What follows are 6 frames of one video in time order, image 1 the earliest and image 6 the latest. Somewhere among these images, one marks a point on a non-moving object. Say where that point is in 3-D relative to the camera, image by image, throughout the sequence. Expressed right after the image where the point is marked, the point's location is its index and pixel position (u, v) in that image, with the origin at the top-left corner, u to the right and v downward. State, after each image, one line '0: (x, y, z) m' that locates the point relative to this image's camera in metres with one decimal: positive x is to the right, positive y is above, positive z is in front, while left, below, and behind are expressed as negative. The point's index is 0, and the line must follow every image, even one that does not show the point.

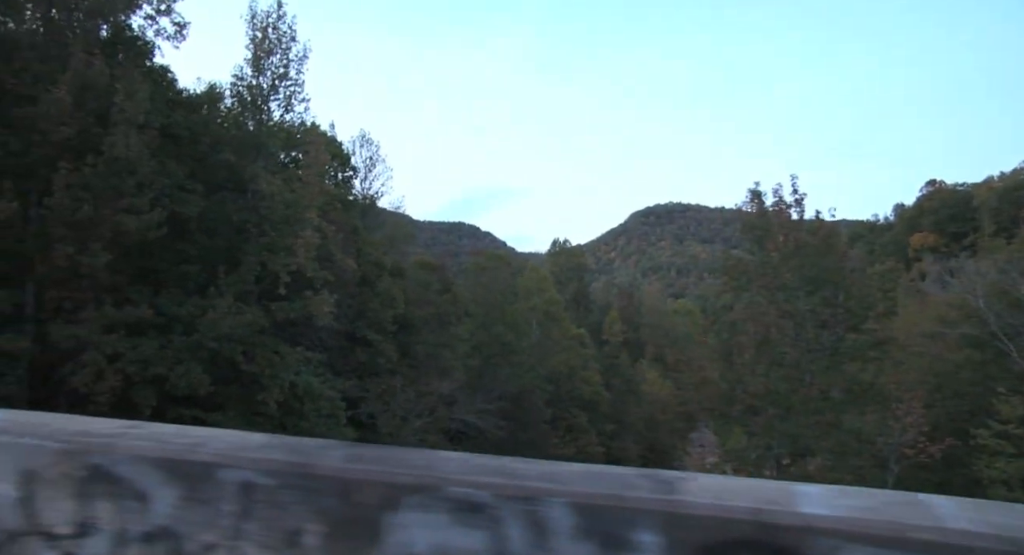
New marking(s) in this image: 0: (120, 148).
0: (-11.2, +3.7, +18.4) m
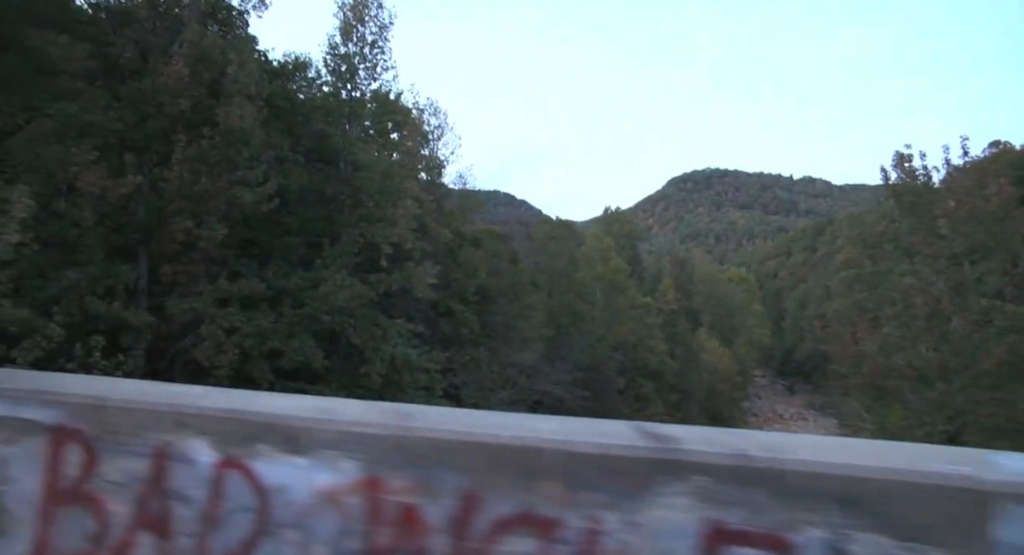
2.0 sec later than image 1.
0: (-7.8, +4.5, +18.2) m
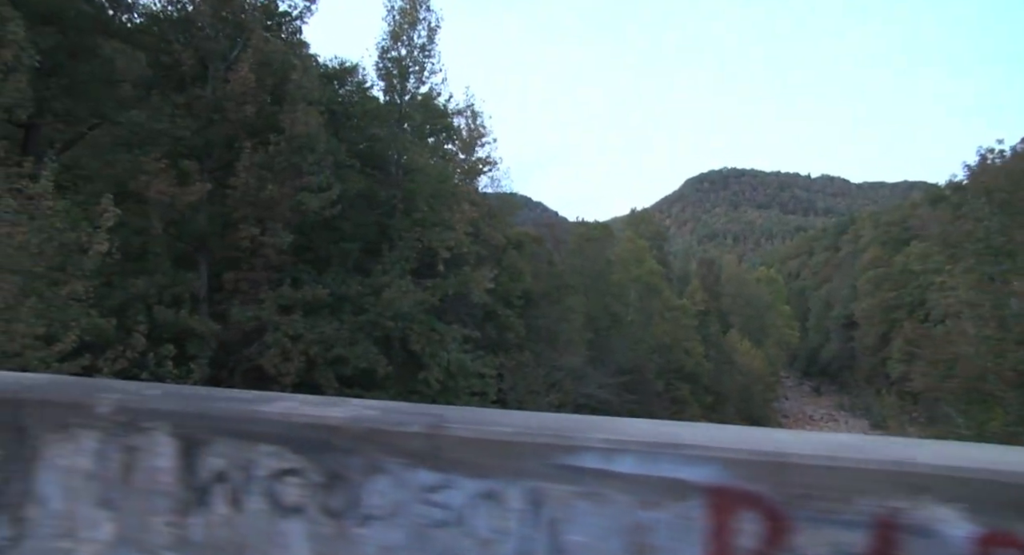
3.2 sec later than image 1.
0: (-5.9, +4.3, +18.0) m
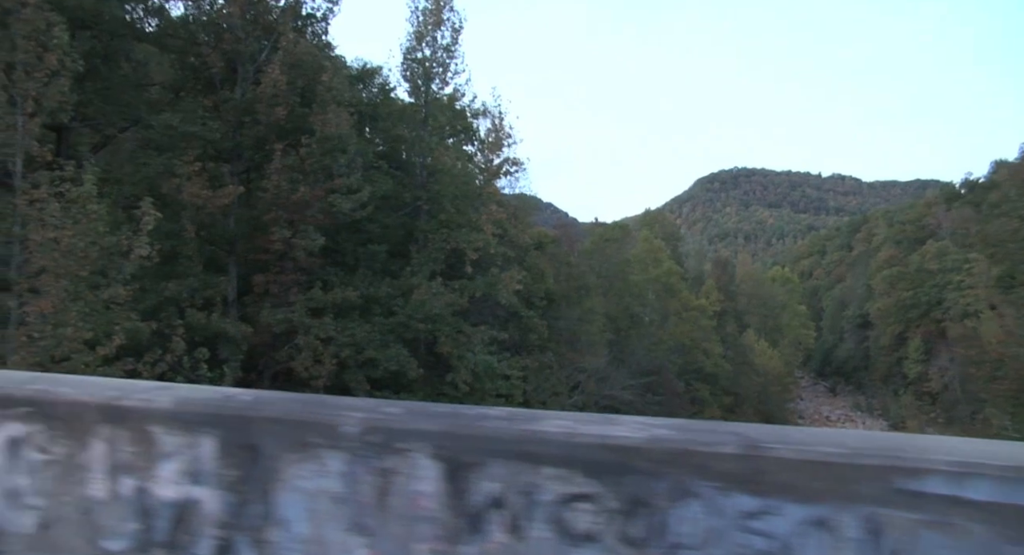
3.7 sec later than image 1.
0: (-5.0, +4.2, +18.0) m
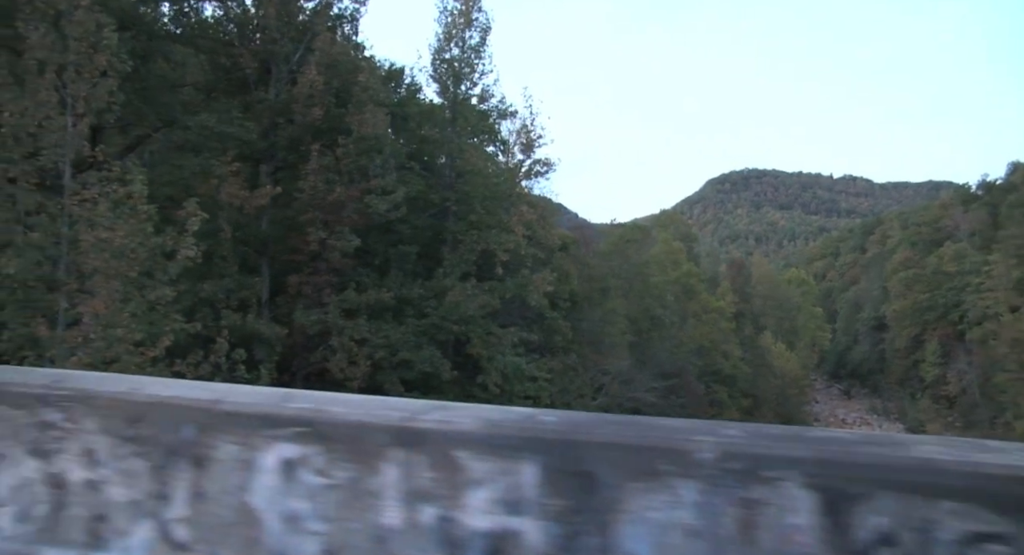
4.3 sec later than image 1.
0: (-4.0, +4.2, +17.9) m
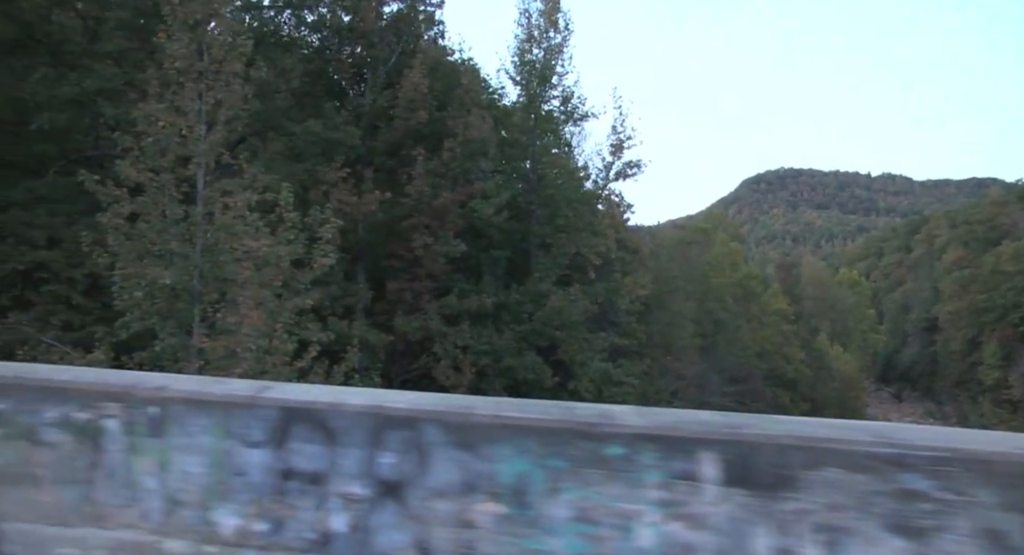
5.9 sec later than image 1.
0: (-1.0, +4.1, +17.6) m
